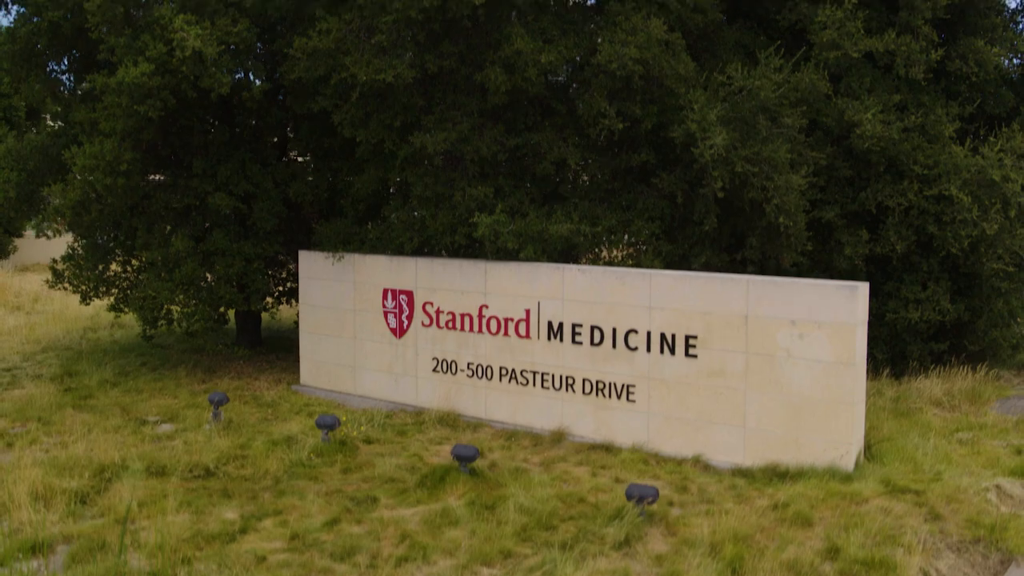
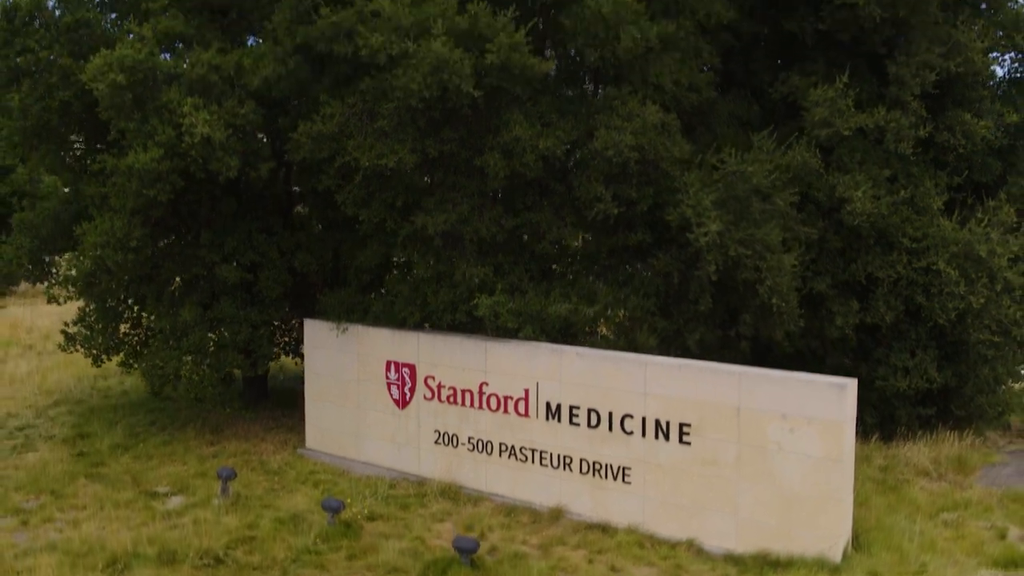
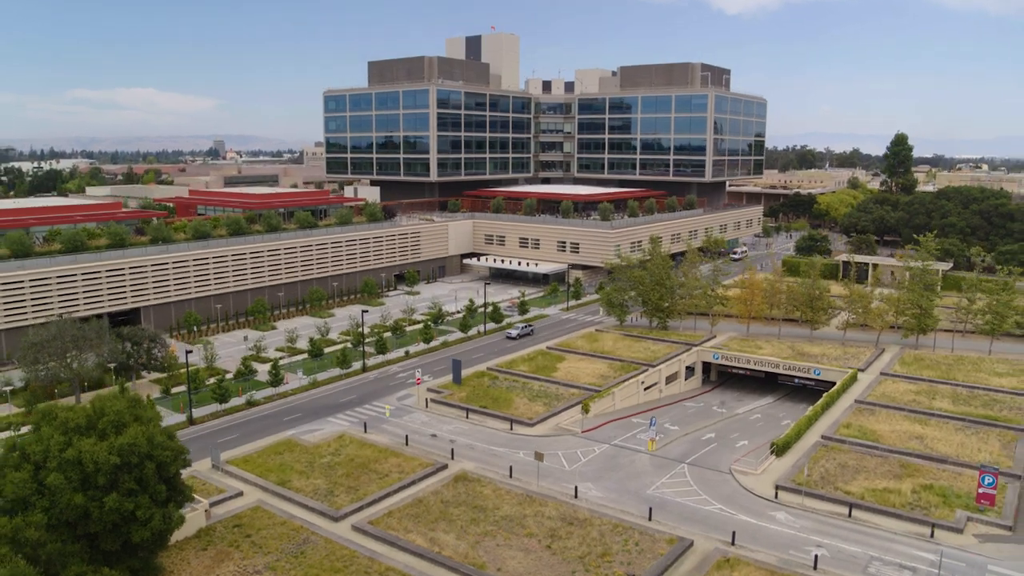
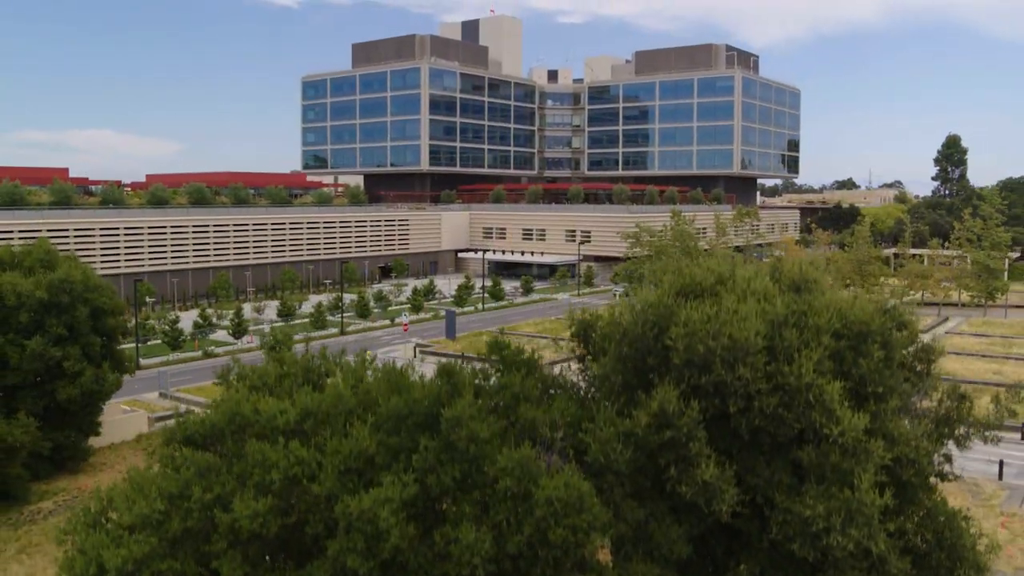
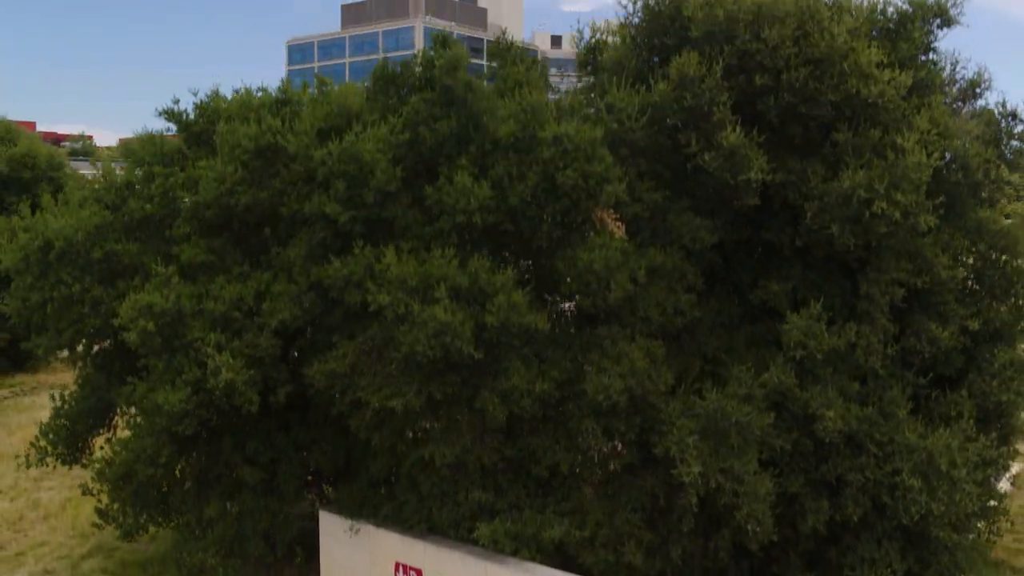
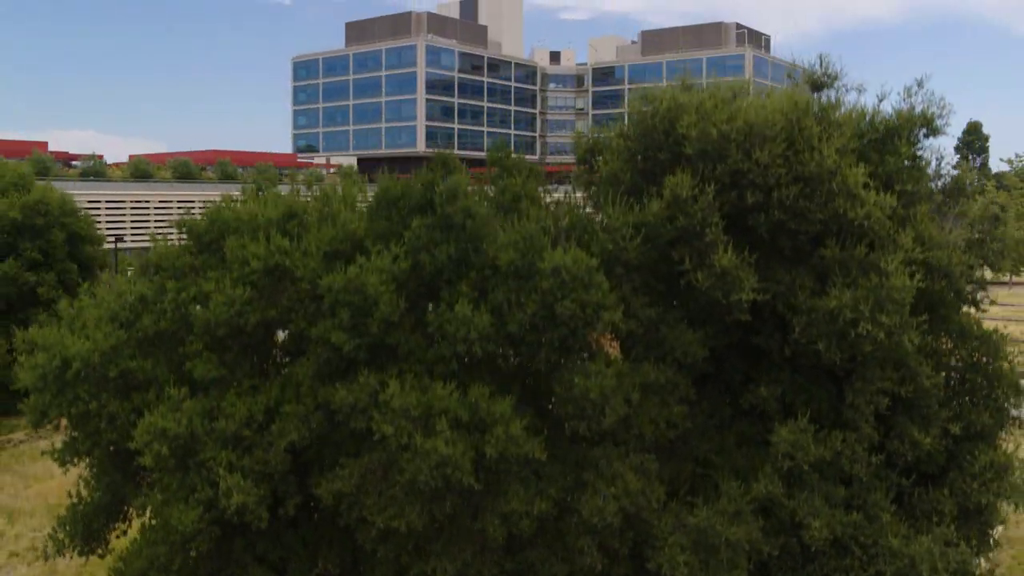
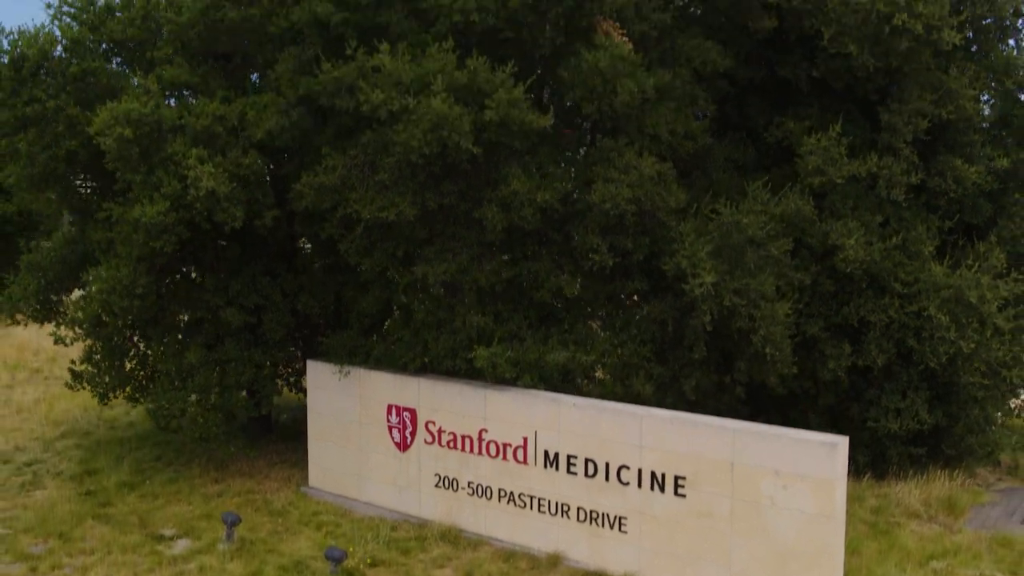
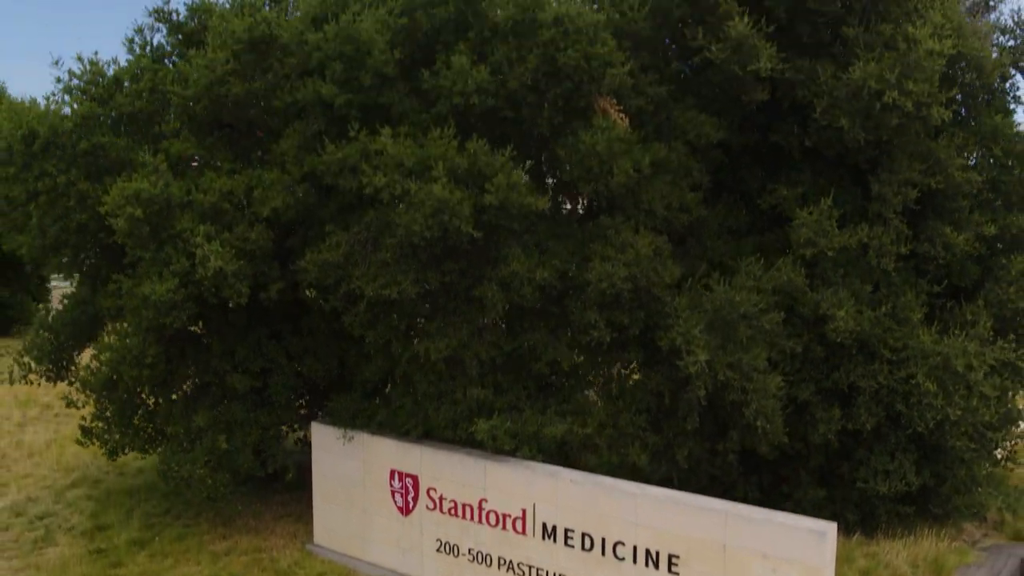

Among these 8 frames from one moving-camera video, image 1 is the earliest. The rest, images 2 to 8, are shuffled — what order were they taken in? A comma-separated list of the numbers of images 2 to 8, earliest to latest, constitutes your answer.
2, 7, 8, 5, 6, 4, 3
